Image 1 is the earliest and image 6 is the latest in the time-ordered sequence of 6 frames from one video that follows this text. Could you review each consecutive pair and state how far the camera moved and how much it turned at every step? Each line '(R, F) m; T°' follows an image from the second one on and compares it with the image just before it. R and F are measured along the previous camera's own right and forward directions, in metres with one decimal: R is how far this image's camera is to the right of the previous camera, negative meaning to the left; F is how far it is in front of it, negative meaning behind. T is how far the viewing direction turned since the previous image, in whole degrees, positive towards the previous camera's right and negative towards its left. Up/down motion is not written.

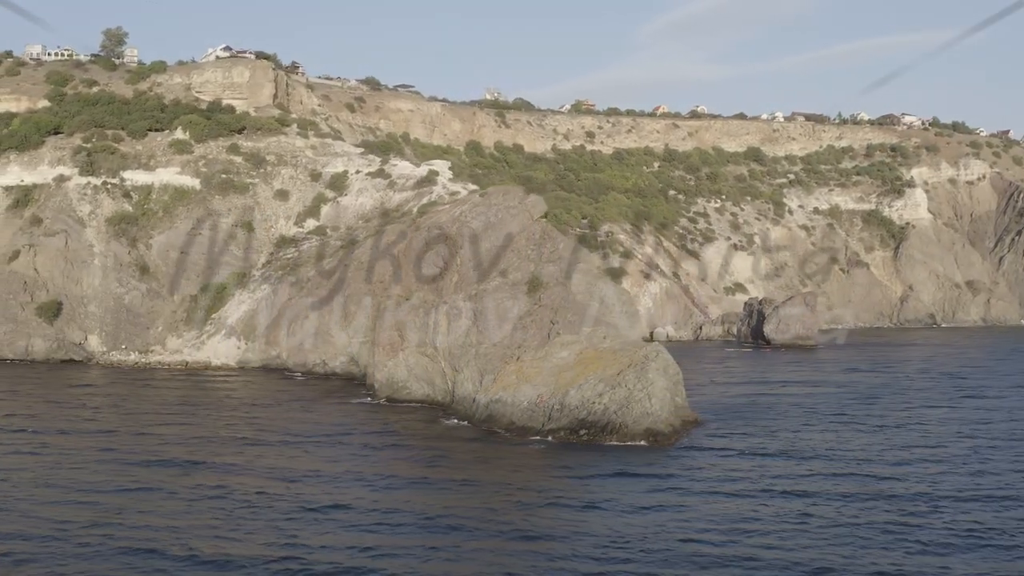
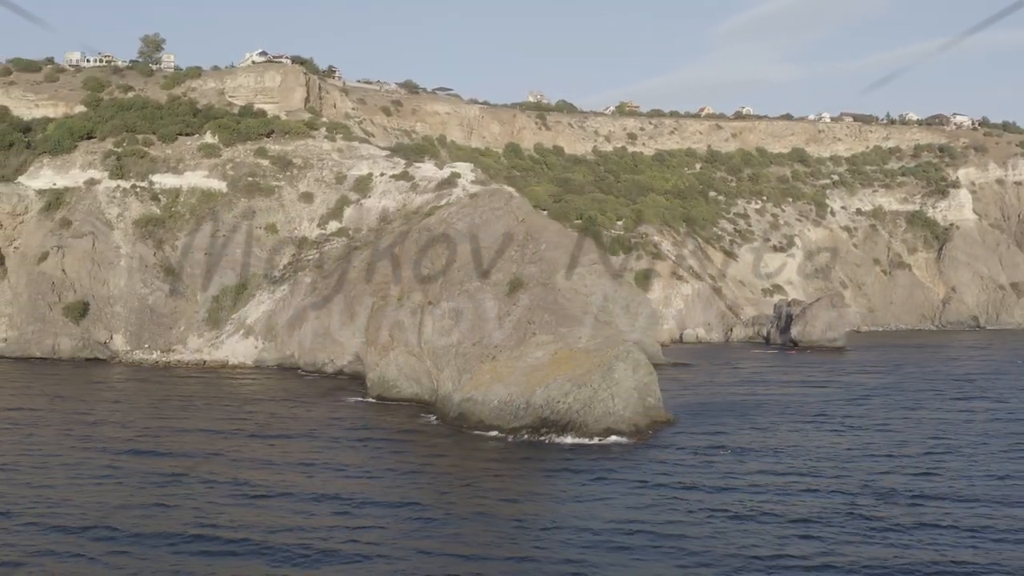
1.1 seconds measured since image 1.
(+0.9, -0.2) m; -2°
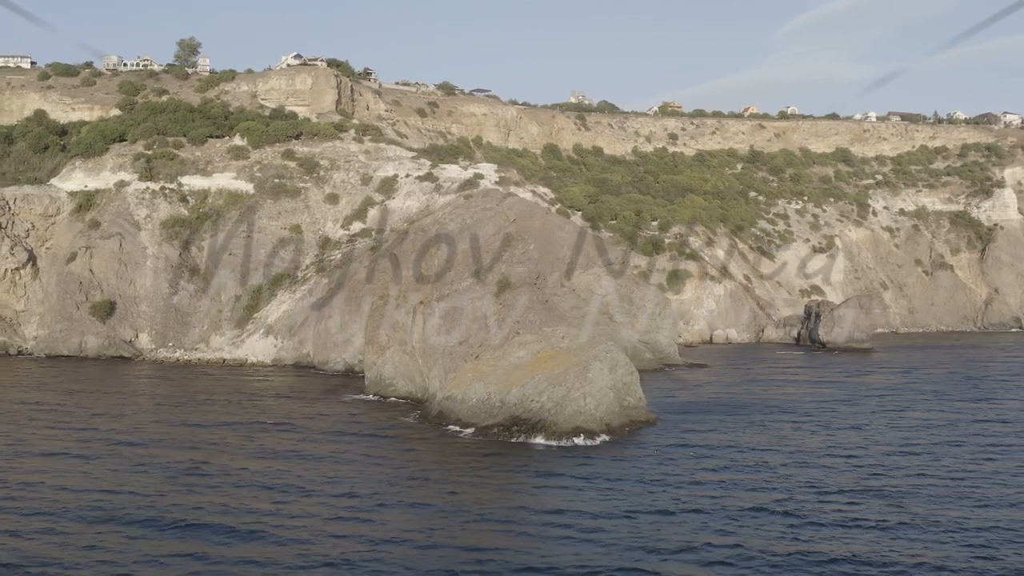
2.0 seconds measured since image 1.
(+0.8, -0.1) m; -2°
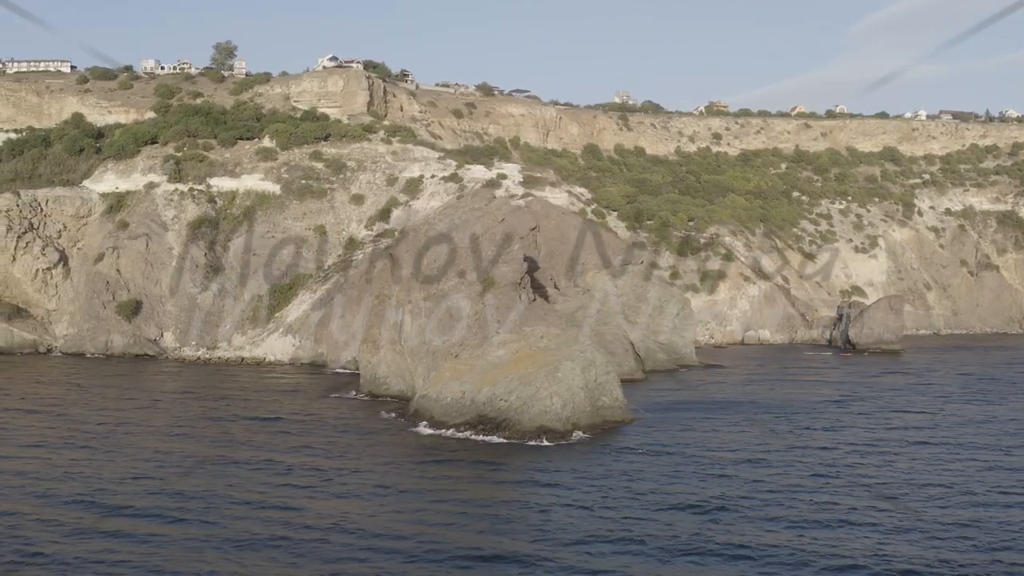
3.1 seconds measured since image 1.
(+0.9, -0.1) m; -2°
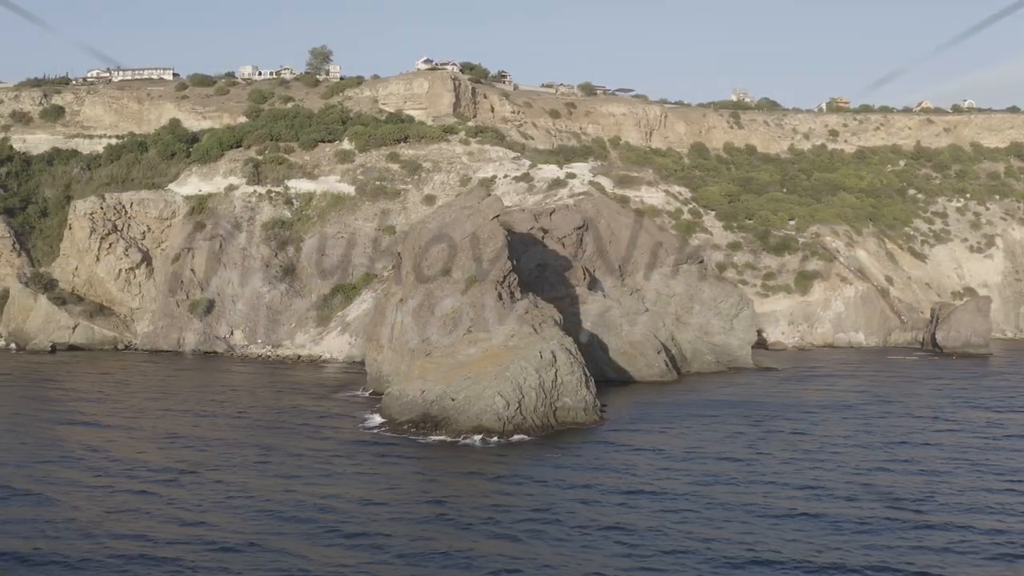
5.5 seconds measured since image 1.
(+1.9, +0.2) m; -6°
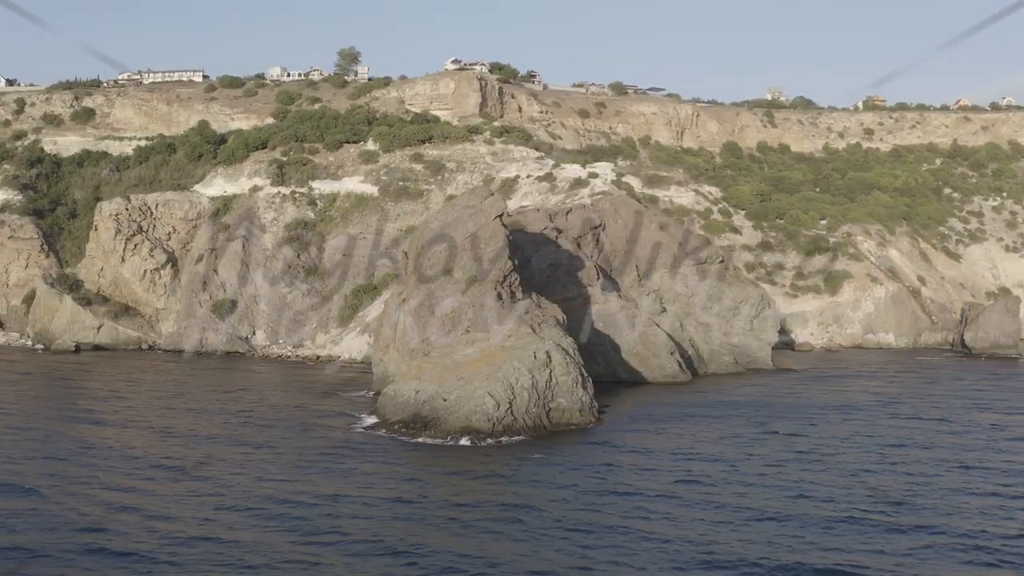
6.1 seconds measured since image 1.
(+0.5, +0.1) m; -2°
